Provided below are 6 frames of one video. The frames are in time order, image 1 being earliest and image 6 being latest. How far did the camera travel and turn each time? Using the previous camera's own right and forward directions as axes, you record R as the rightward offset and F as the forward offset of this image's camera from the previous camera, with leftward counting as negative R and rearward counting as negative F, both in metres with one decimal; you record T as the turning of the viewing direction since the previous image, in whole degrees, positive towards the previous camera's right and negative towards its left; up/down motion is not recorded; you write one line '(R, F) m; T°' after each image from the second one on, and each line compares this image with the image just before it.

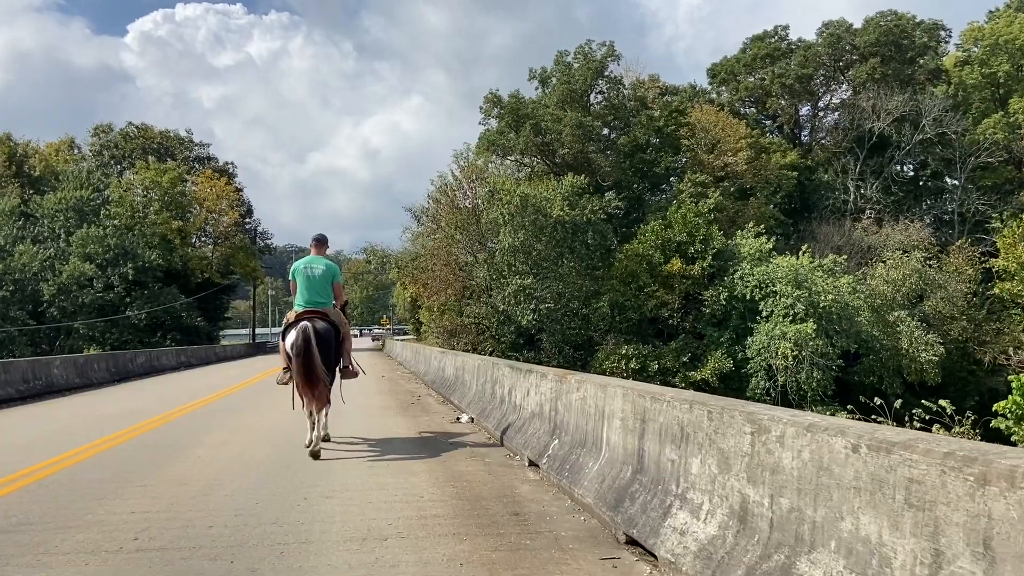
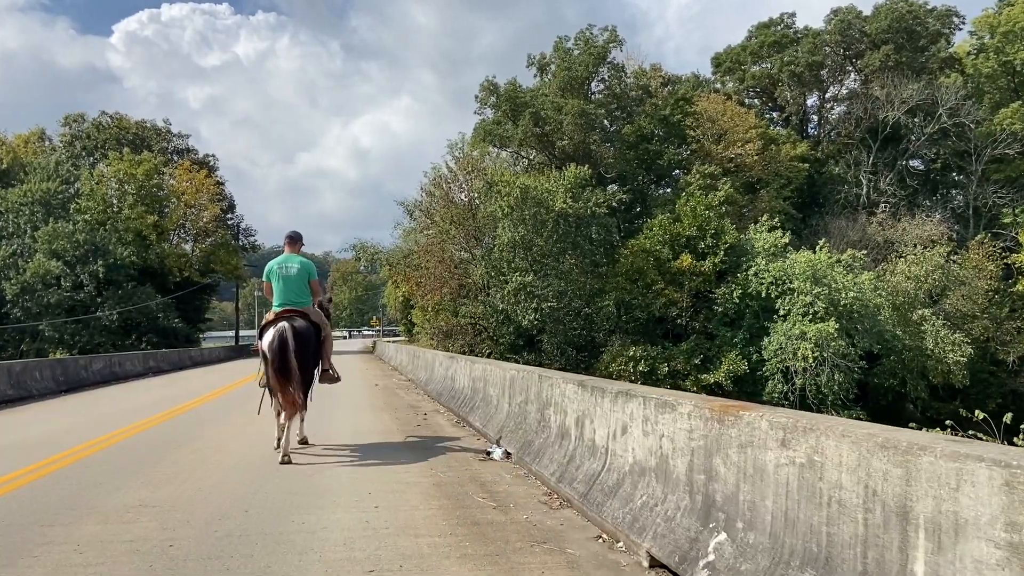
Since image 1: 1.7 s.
(-0.4, +1.9) m; +1°
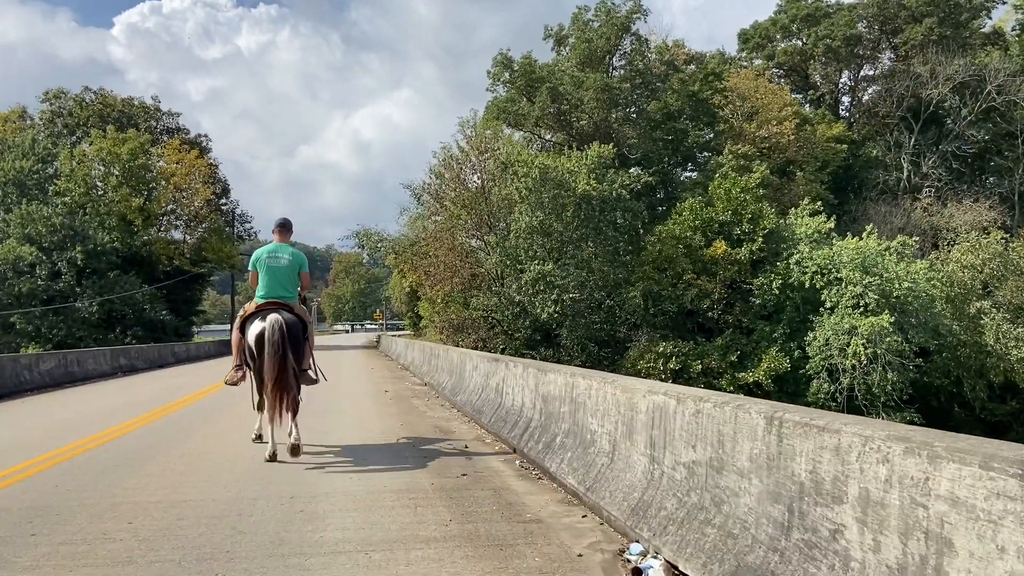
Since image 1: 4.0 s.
(-0.5, +2.5) m; 0°
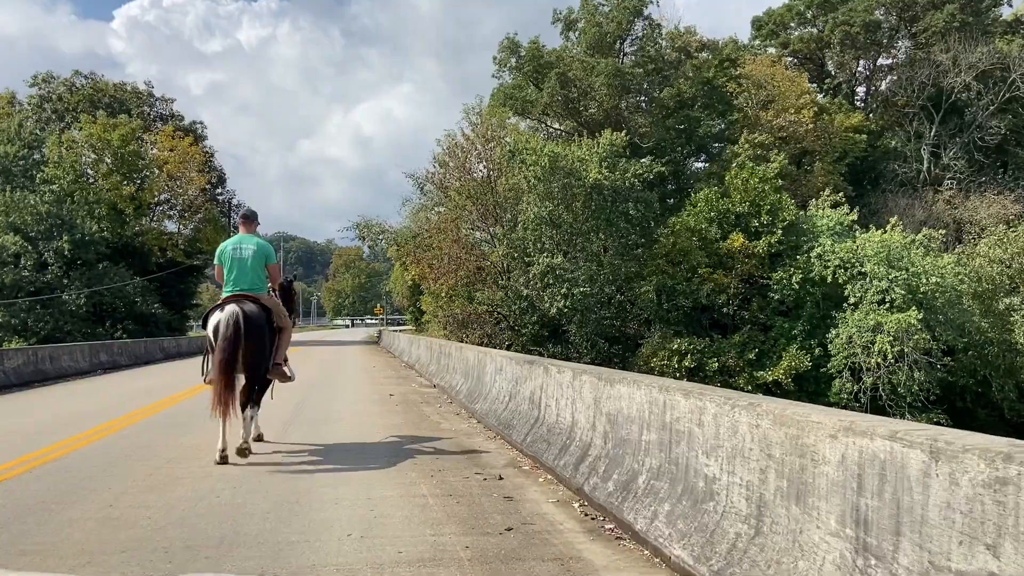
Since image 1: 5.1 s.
(-0.2, +1.1) m; 0°
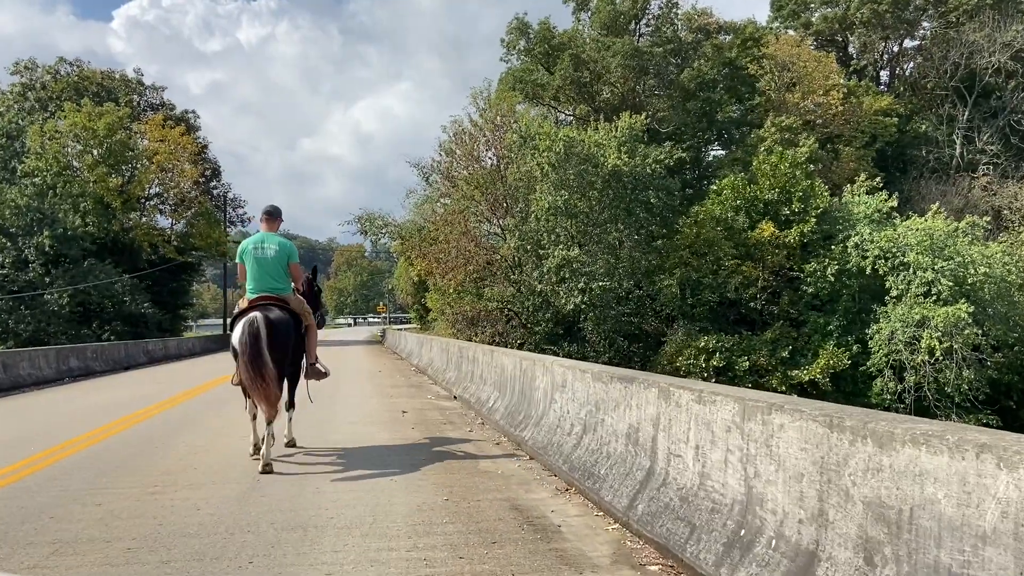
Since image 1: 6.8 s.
(-0.3, +1.7) m; 0°
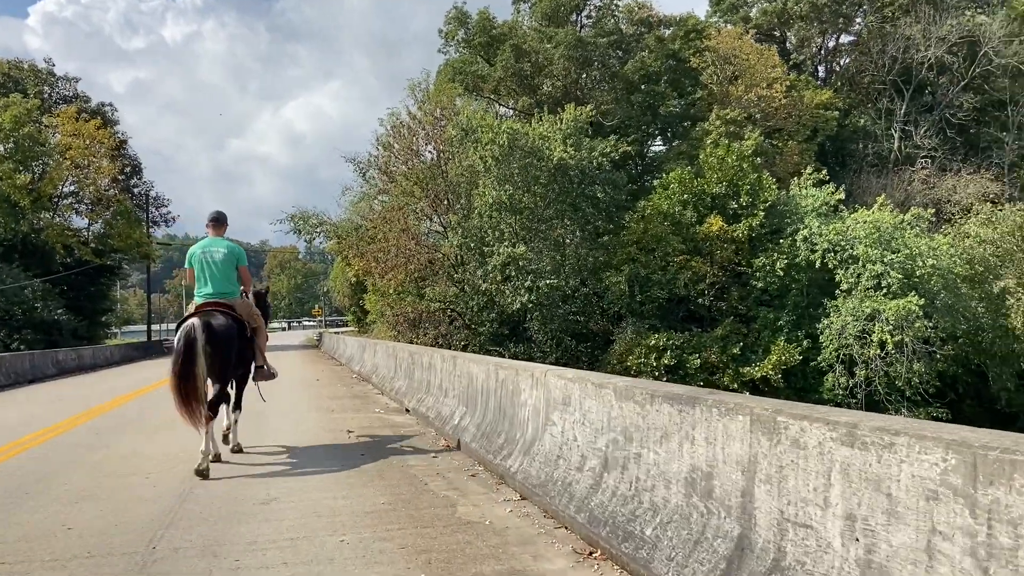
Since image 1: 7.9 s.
(-0.2, +1.0) m; +5°
